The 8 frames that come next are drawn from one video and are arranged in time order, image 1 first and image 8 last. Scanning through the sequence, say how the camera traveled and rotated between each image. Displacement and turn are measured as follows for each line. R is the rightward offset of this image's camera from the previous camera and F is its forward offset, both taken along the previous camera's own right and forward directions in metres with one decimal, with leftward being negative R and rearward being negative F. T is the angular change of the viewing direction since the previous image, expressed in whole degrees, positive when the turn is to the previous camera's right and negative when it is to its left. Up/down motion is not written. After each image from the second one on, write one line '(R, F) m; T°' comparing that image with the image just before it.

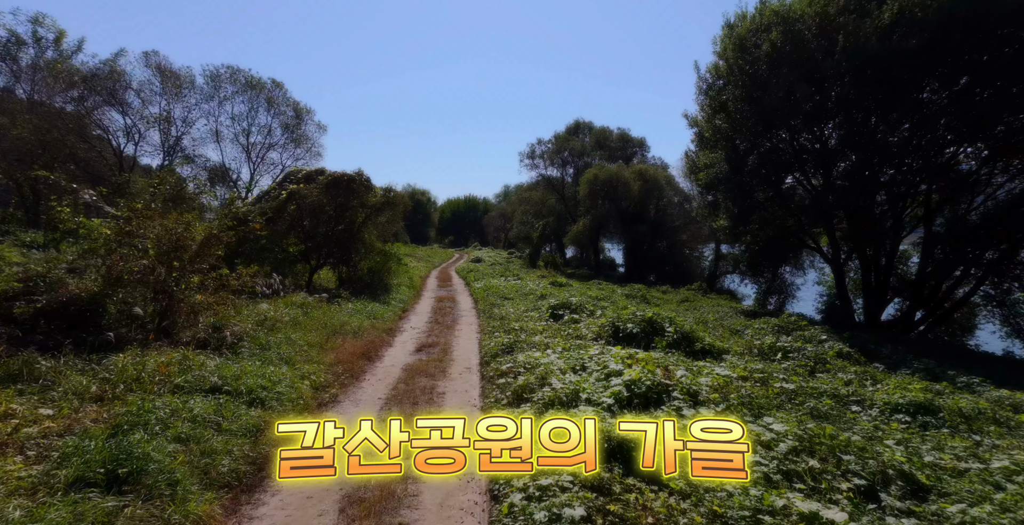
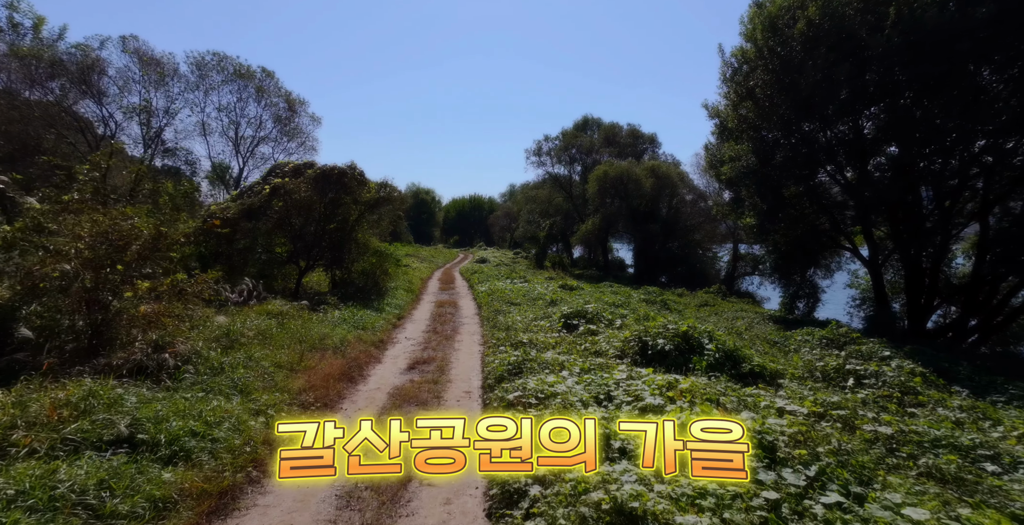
(0.0, +1.9) m; -1°
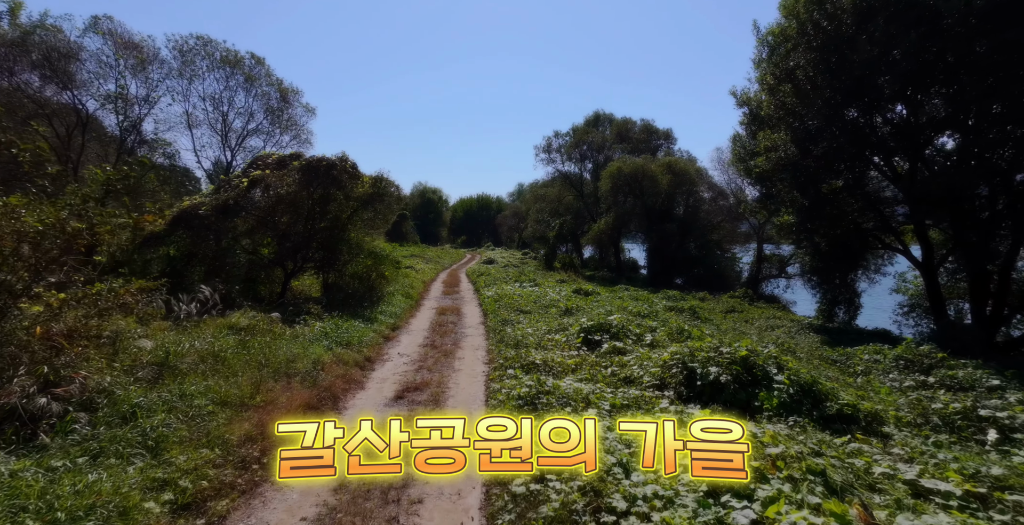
(0.0, +2.2) m; -1°
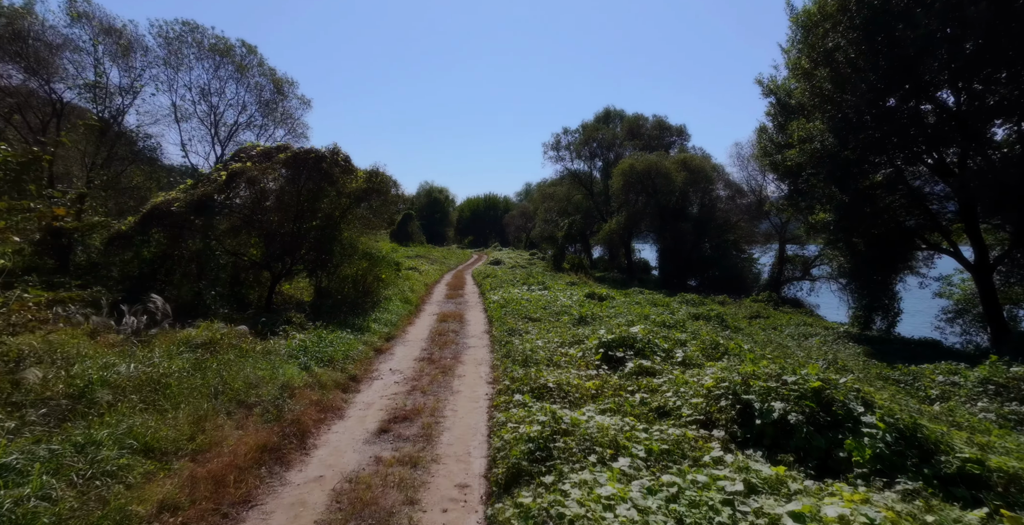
(0.0, +1.7) m; -1°
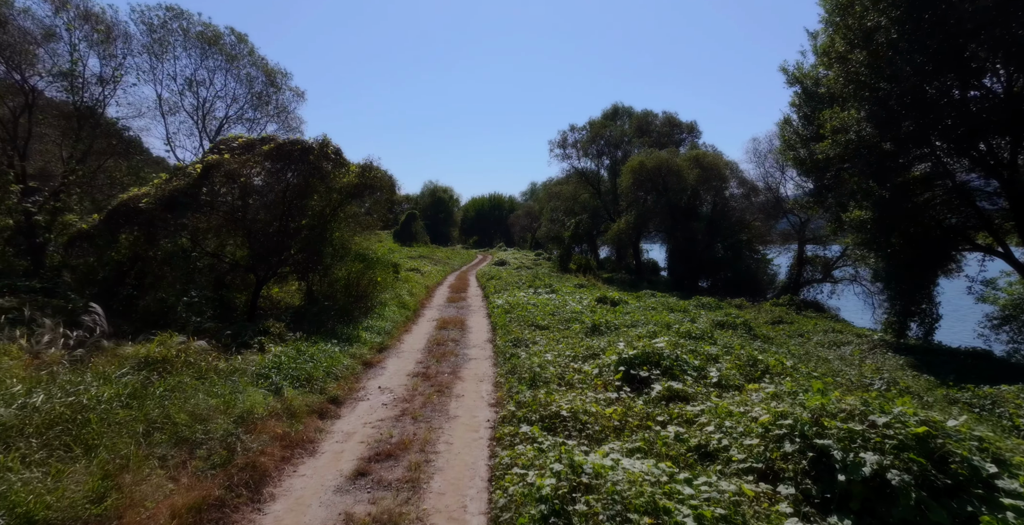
(0.0, +1.5) m; 0°
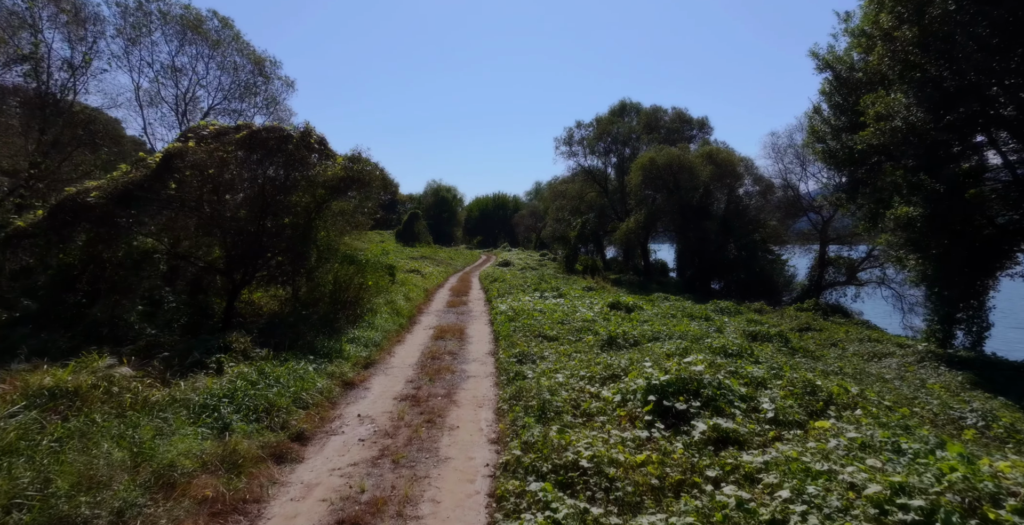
(0.0, +1.7) m; 0°
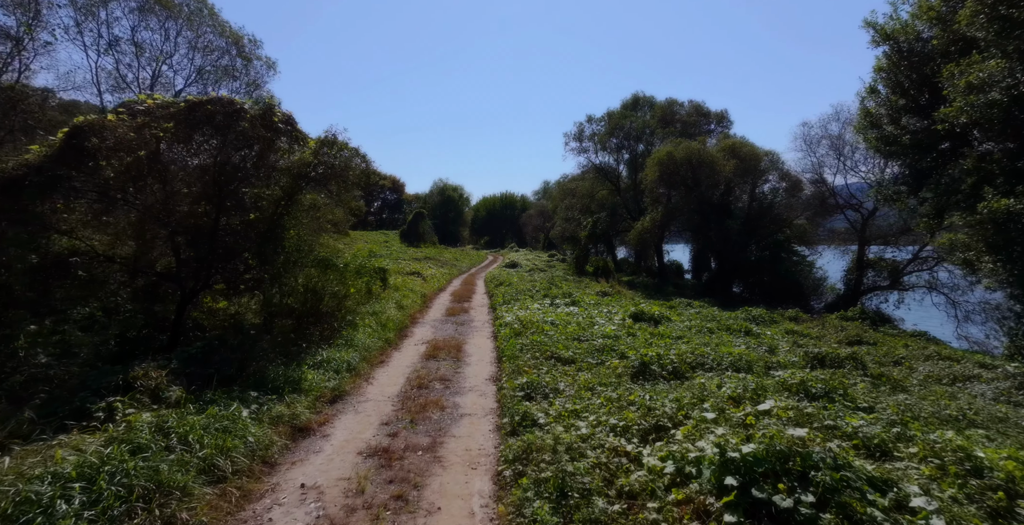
(0.0, +2.7) m; -1°
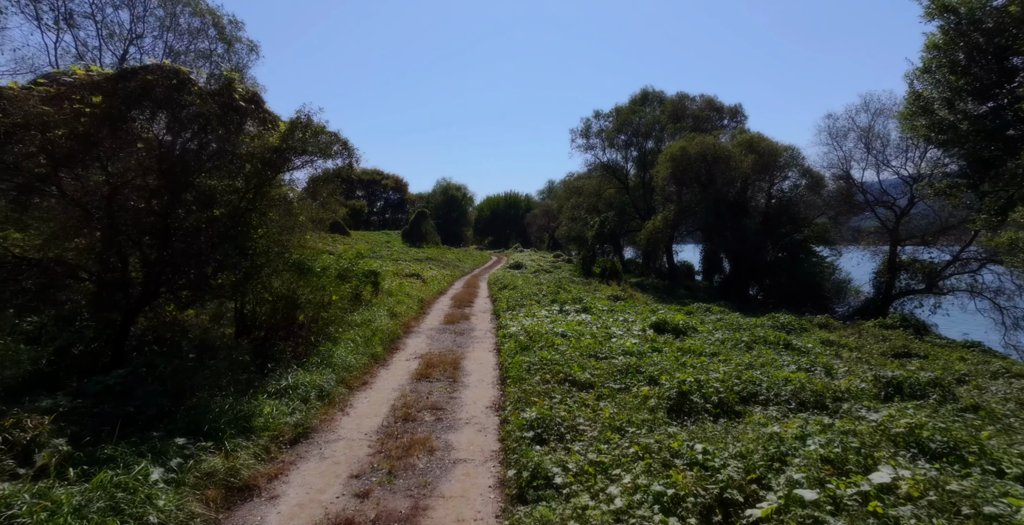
(0.0, +2.0) m; 0°
